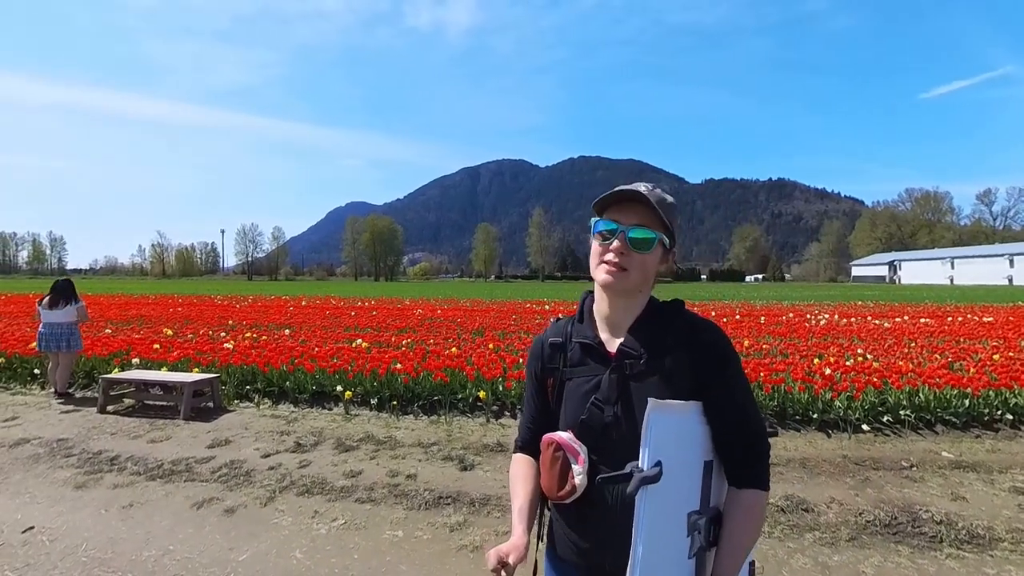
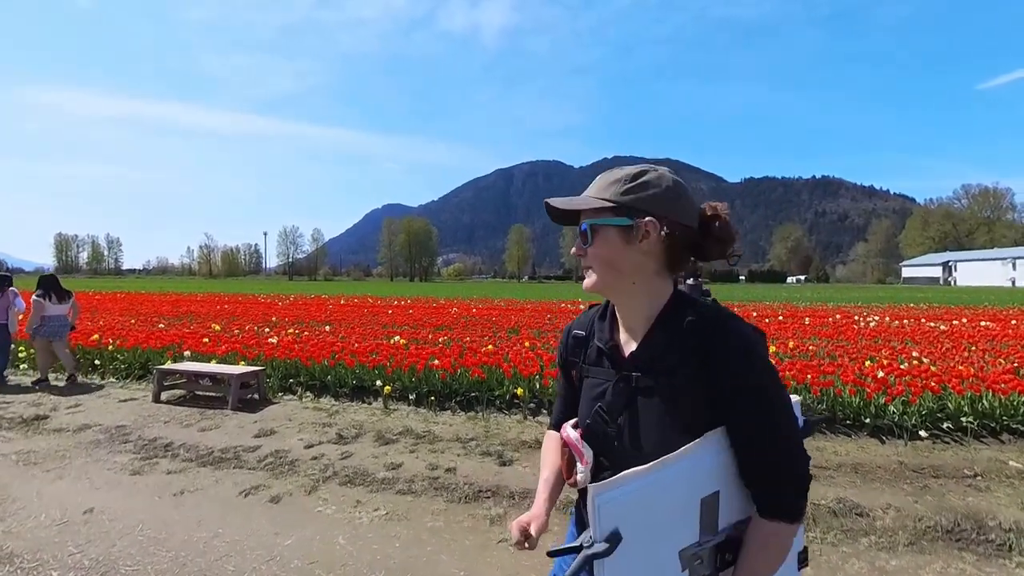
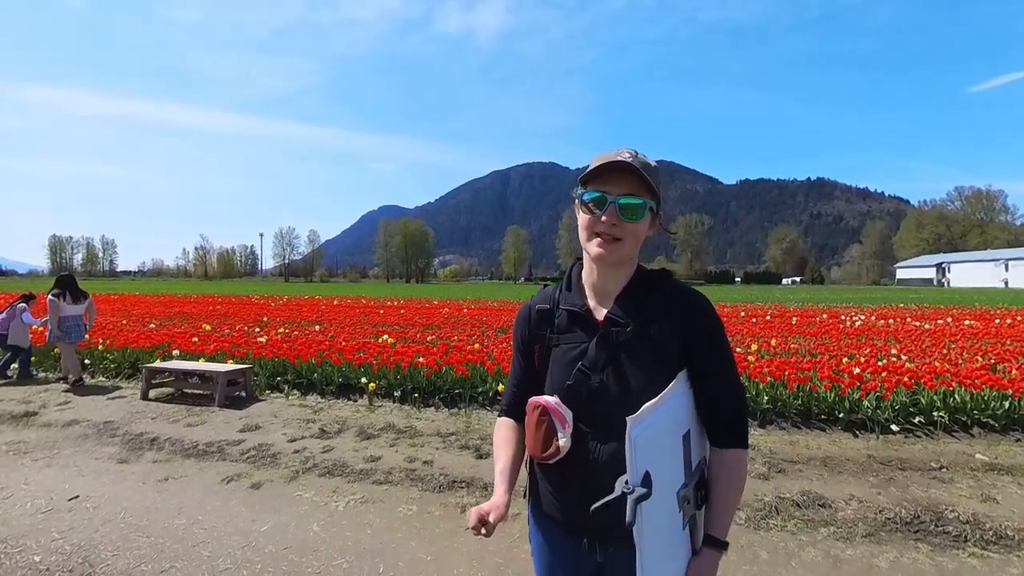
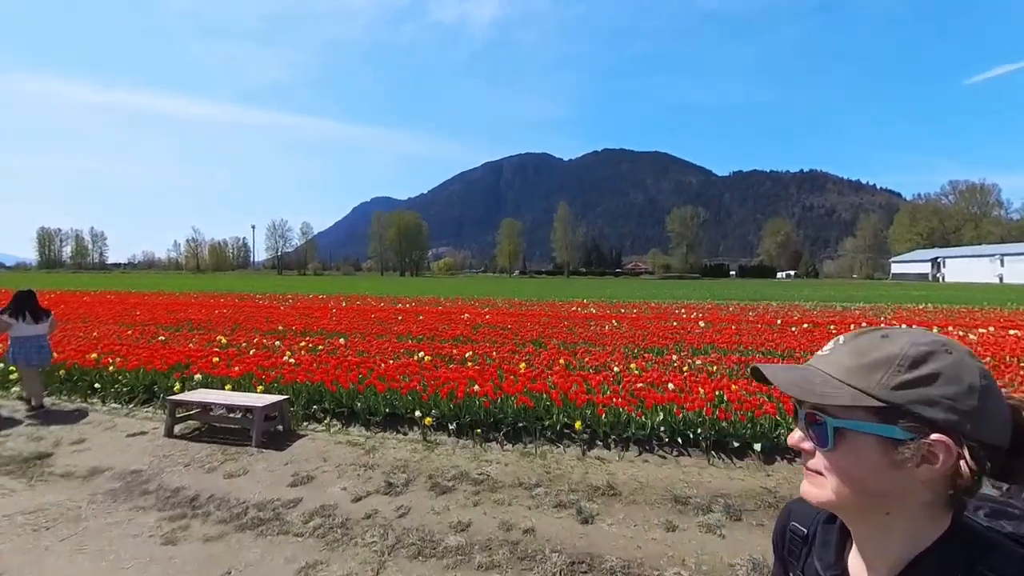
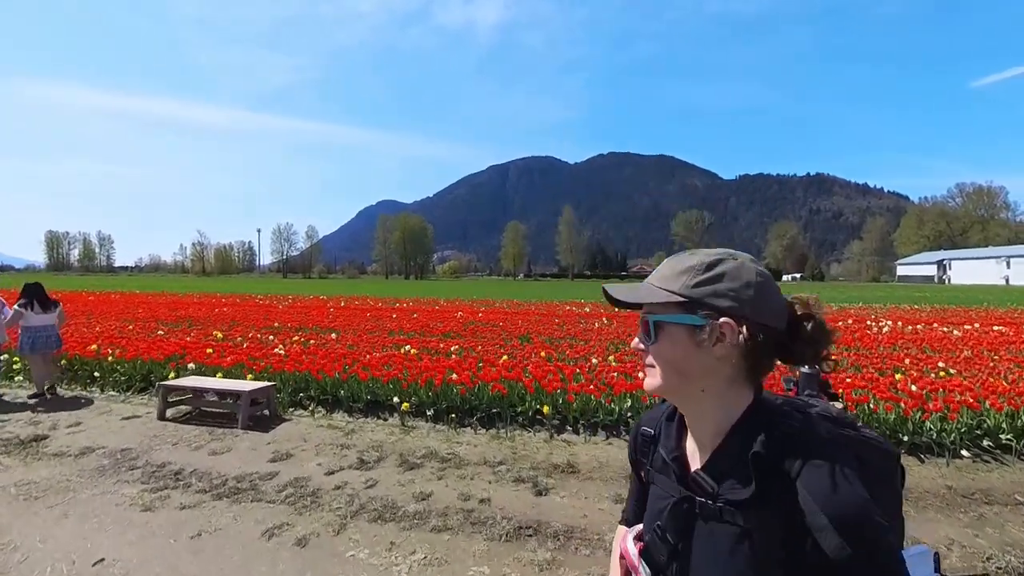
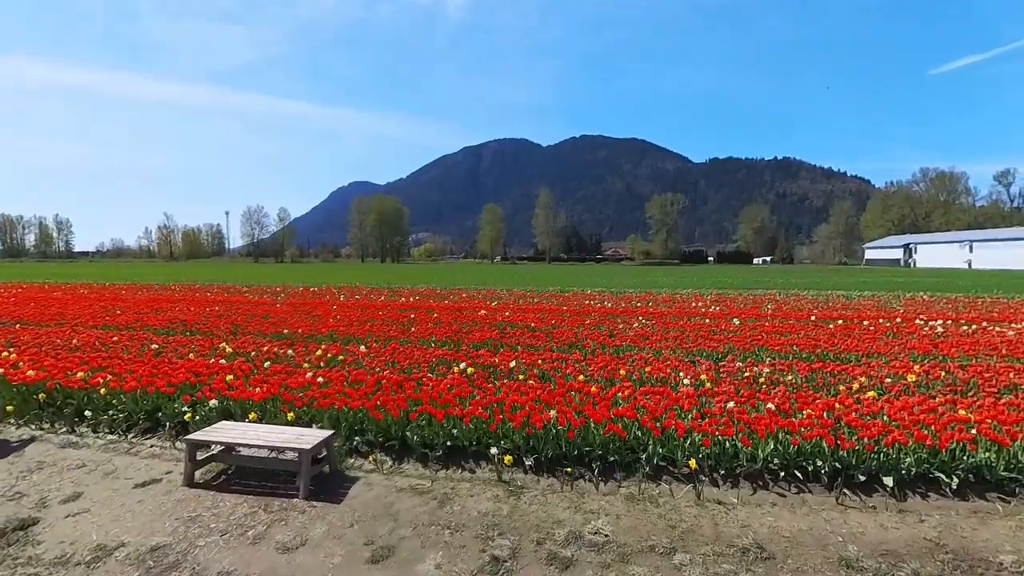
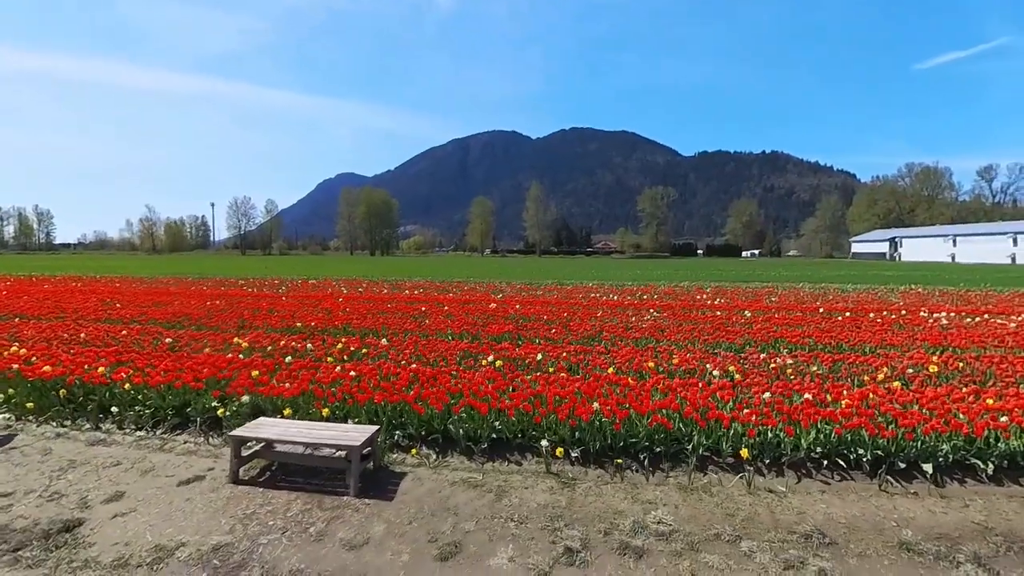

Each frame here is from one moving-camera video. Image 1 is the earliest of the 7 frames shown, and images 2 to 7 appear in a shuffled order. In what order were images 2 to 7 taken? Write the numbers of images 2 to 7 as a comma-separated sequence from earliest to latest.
3, 2, 5, 4, 6, 7
